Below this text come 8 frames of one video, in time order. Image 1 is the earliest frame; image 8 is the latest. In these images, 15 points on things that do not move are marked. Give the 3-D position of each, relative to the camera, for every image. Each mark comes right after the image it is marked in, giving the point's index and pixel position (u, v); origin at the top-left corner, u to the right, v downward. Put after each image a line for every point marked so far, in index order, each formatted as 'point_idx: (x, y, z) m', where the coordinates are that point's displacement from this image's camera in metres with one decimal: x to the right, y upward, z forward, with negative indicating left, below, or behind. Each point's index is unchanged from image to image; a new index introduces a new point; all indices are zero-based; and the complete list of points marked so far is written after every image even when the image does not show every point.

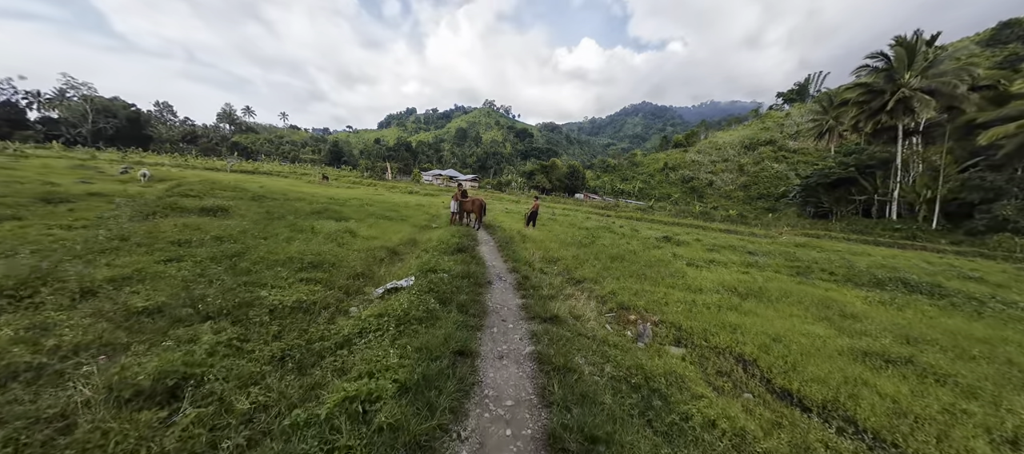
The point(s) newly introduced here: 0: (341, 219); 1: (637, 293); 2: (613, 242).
0: (-8.8, +0.4, +15.7) m
1: (+3.2, -1.7, +7.7) m
2: (+5.5, -0.9, +17.6) m
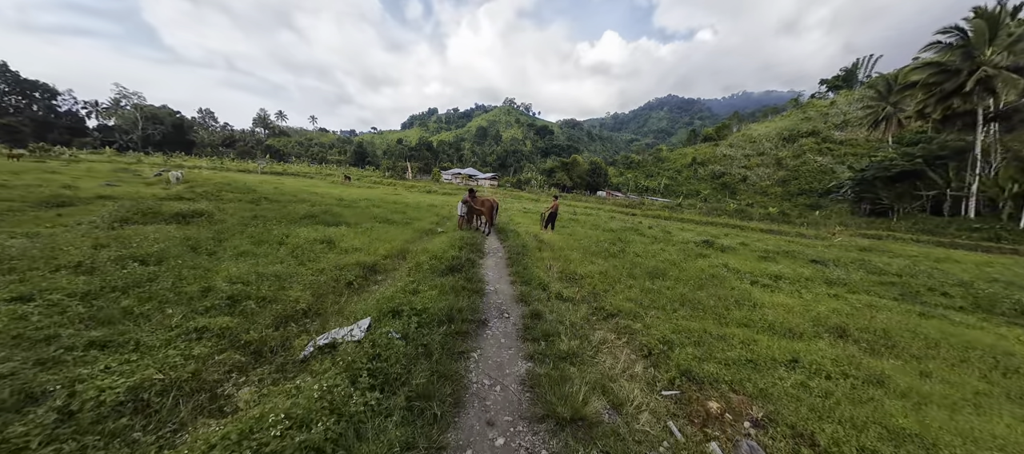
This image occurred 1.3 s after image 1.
0: (-8.2, +0.2, +13.9) m
1: (+3.2, -2.0, +5.1) m
2: (+6.3, -1.1, +14.9) m
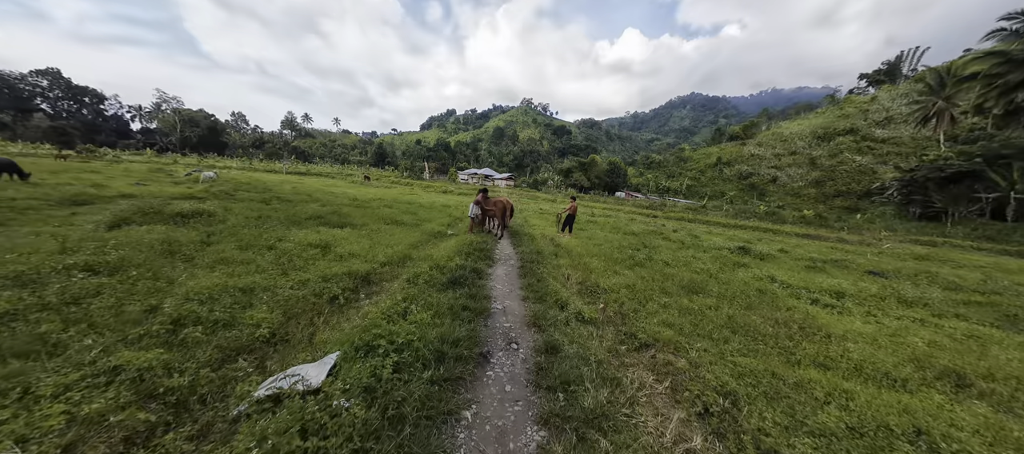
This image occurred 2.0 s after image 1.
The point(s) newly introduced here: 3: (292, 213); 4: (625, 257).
0: (-7.5, +0.1, +13.2) m
1: (+3.3, -2.2, +3.8) m
2: (+6.9, -1.3, +13.4) m
3: (-10.6, +0.7, +14.8) m
4: (+4.5, -1.2, +12.1) m
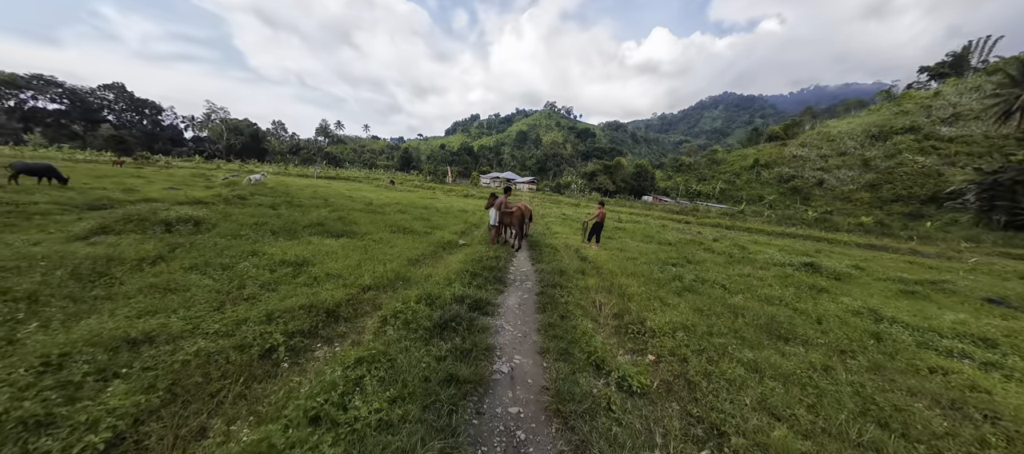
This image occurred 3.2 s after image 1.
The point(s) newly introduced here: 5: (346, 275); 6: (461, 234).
0: (-6.8, -0.2, +11.8) m
1: (+3.3, -2.5, +1.7) m
2: (+7.6, -1.8, +10.9) m
3: (-9.8, +0.4, +13.7) m
4: (+5.1, -1.7, +9.9) m
5: (-3.8, -1.1, +6.9) m
6: (-2.7, -0.4, +15.7) m
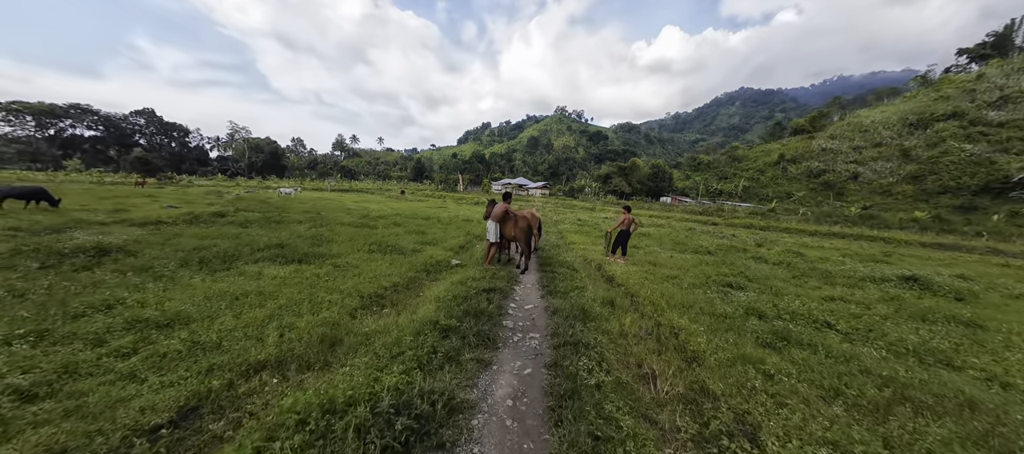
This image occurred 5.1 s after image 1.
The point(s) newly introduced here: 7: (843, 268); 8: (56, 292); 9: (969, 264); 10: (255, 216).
0: (-6.7, -0.9, +9.3) m
1: (+3.0, -2.6, -1.3) m
2: (+7.7, -2.0, +7.7) m
3: (-9.6, -0.4, +11.4) m
4: (+5.1, -1.9, +6.8) m
5: (-3.9, -1.6, +4.2) m
6: (-2.4, -1.0, +13.0) m
7: (+15.6, -1.9, +14.3) m
8: (-7.9, -1.1, +5.3) m
9: (+30.0, -2.2, +19.4) m
10: (-15.4, +0.6, +18.2) m
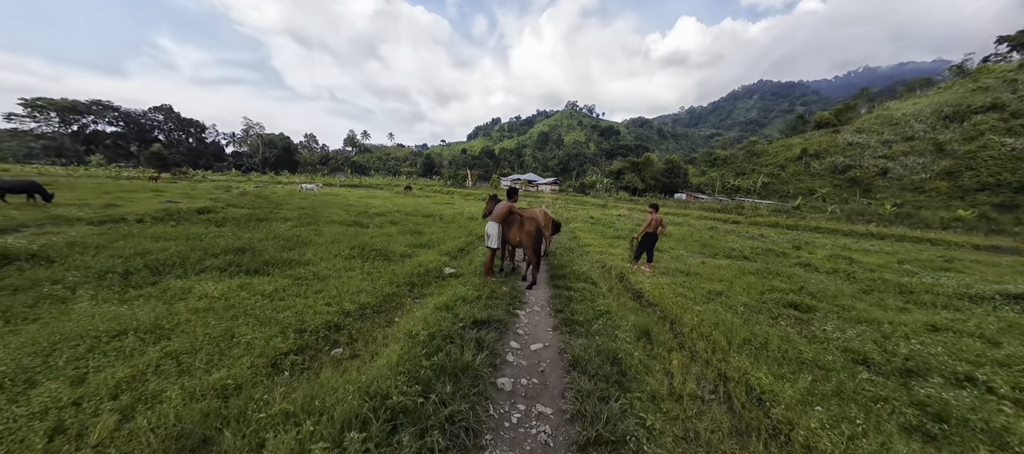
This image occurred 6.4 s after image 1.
0: (-6.6, -1.0, +7.7) m
1: (+2.8, -2.9, -3.3) m
2: (+7.7, -2.2, +5.6) m
3: (-9.4, -0.4, +9.8) m
4: (+5.1, -2.1, +4.8) m
5: (-3.9, -1.7, +2.5) m
6: (-2.2, -1.0, +11.2) m
7: (+15.9, -2.0, +11.9) m
8: (-7.9, -1.2, +3.7) m
9: (+30.4, -2.4, +16.6) m
10: (-15.0, +0.8, +16.8) m
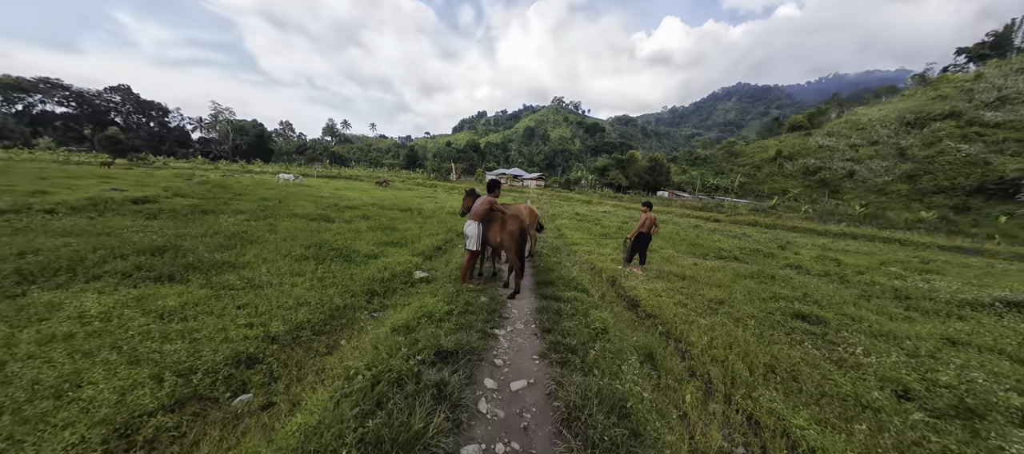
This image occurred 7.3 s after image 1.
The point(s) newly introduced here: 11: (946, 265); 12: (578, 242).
0: (-7.0, -0.9, +6.2) m
1: (+2.9, -3.1, -4.2) m
2: (+7.4, -2.3, +4.9) m
3: (-9.9, -0.3, +8.2) m
4: (+4.8, -2.2, +3.9) m
5: (-4.1, -1.7, +1.2) m
6: (-2.8, -0.9, +9.9) m
7: (+15.2, -2.1, +11.7) m
8: (-8.1, -1.2, +2.2) m
9: (+29.4, -2.6, +17.0) m
10: (-15.8, +1.1, +14.8) m
11: (+26.7, -2.3, +18.1) m
12: (+3.0, -0.7, +13.8) m
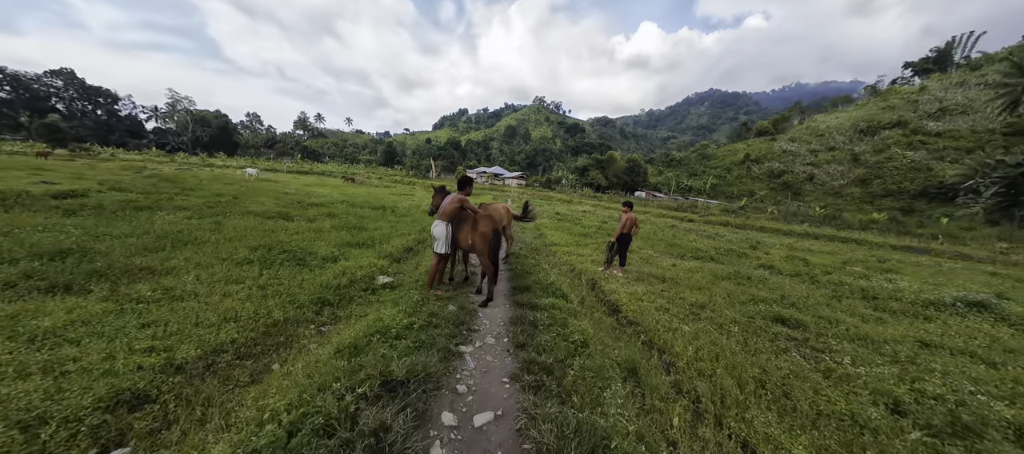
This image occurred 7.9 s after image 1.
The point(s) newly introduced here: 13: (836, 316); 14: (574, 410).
0: (-7.5, -0.9, +5.2) m
1: (+3.0, -3.2, -4.6) m
2: (+6.9, -2.3, +4.8) m
3: (-10.6, -0.2, +6.9) m
4: (+4.4, -2.2, +3.7) m
5: (-4.3, -1.8, +0.3) m
6: (-3.5, -0.9, +9.2) m
7: (+14.2, -2.2, +12.0) m
8: (-8.3, -1.2, +1.1) m
9: (+28.1, -2.7, +18.3) m
10: (-16.9, +1.2, +13.2) m
11: (+25.4, -2.4, +19.2) m
12: (+1.9, -0.7, +13.4) m
13: (+8.1, -2.2, +7.5) m
14: (+0.6, -1.9, +3.2) m
